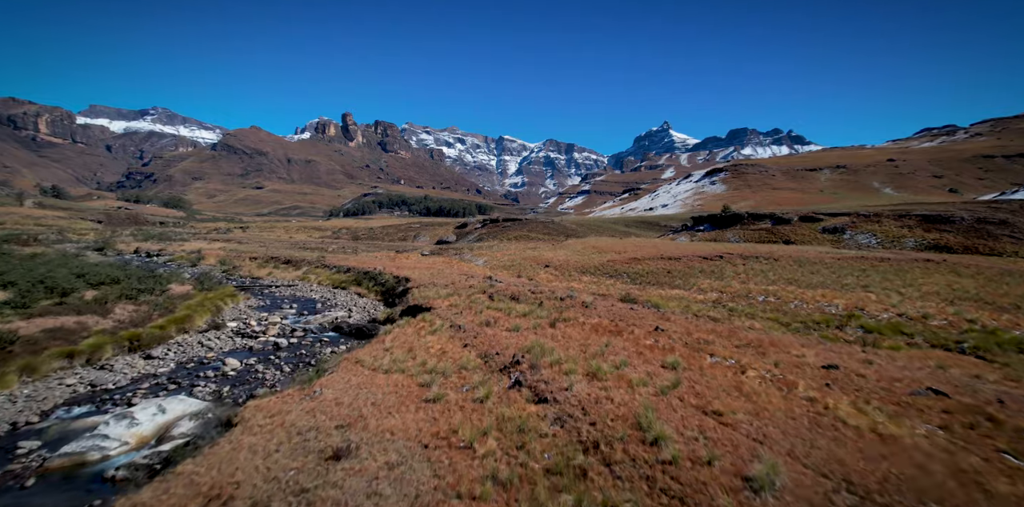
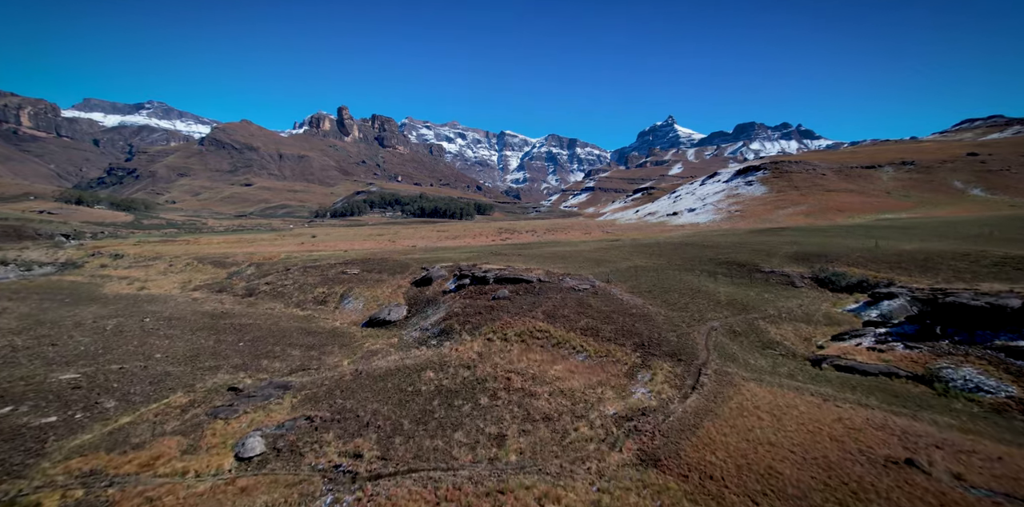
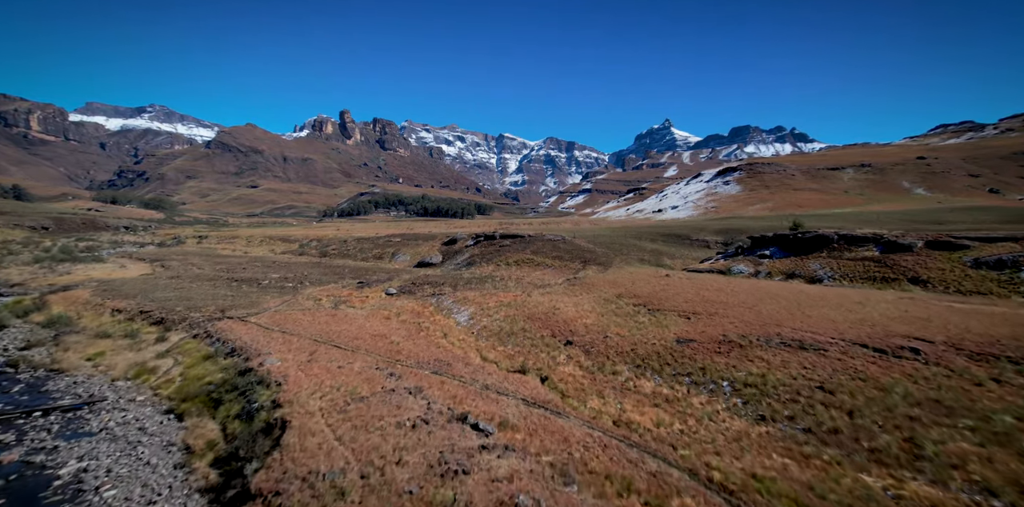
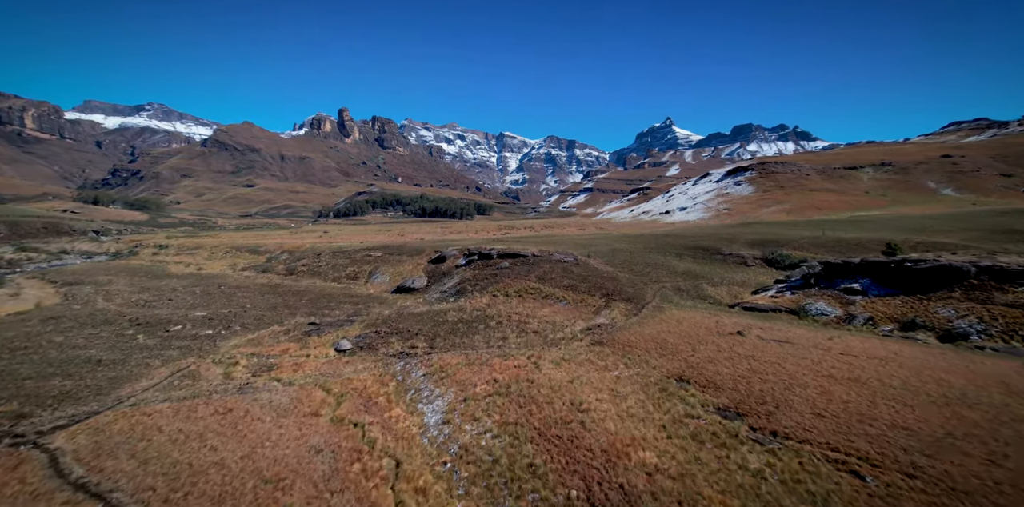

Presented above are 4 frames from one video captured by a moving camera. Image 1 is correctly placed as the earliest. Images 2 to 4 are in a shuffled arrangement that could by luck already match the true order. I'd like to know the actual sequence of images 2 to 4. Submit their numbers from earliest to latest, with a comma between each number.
3, 4, 2
